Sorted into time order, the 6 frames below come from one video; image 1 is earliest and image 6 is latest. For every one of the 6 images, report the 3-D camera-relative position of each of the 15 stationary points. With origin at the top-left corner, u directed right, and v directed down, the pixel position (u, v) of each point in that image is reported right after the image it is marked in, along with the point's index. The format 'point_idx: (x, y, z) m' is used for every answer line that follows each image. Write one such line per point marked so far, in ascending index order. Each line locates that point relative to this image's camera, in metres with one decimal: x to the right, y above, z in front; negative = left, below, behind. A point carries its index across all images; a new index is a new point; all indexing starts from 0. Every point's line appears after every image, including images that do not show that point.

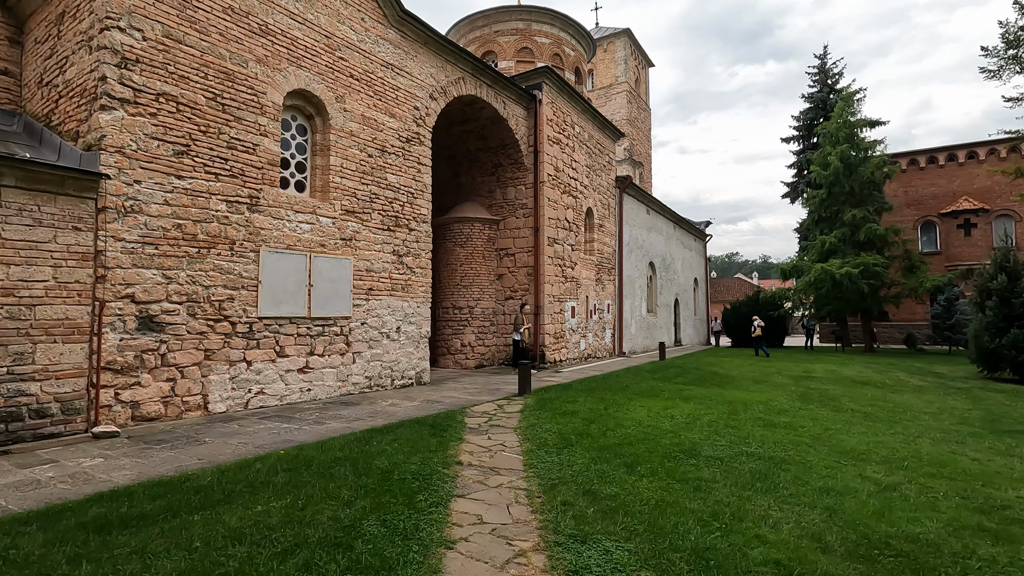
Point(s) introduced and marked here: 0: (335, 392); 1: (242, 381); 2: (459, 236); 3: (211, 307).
0: (-2.6, -1.5, +7.8) m
1: (-3.3, -1.2, +6.6) m
2: (-1.2, +1.2, +12.6) m
3: (-3.6, -0.2, +6.4) m
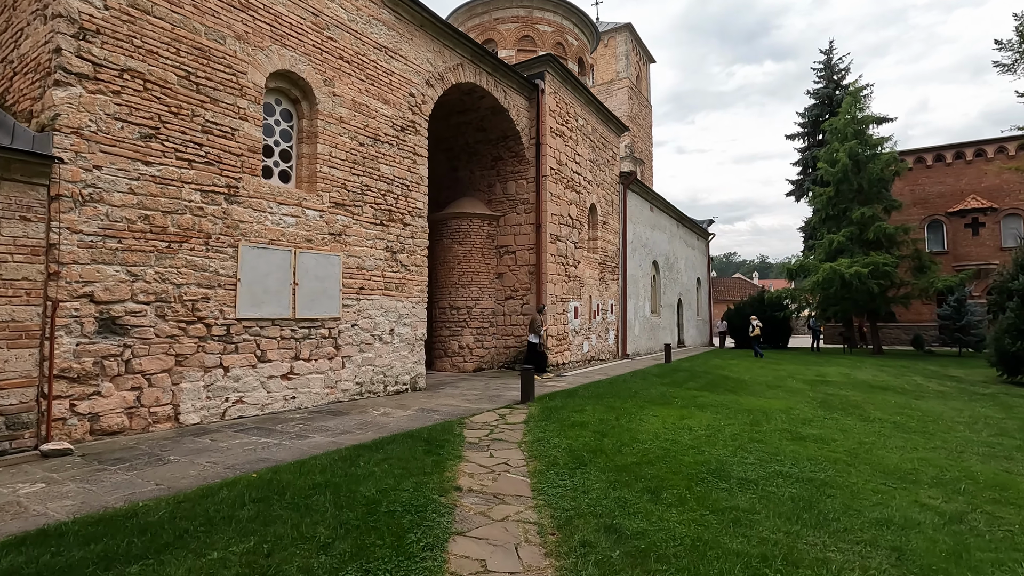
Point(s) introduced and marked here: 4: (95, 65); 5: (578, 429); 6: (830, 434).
0: (-2.5, -1.5, +7.1) m
1: (-3.3, -1.1, +6.0) m
2: (-1.2, +1.2, +12.0) m
3: (-3.5, -0.2, +5.7) m
4: (-4.0, +2.1, +5.2) m
5: (+0.7, -1.5, +5.9) m
6: (+3.7, -1.7, +6.2) m
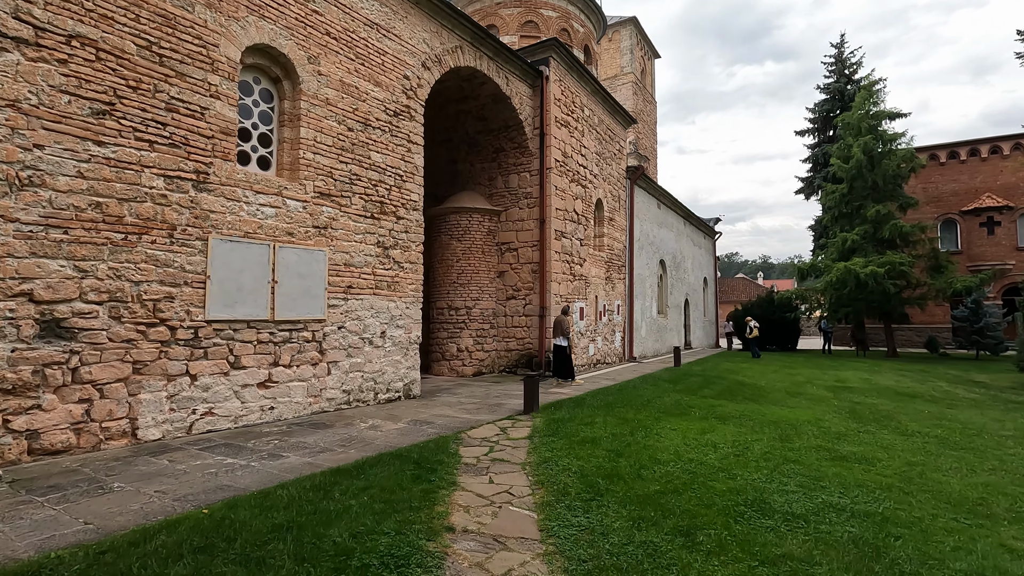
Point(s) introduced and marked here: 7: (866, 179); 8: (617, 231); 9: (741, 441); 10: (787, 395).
0: (-2.5, -1.5, +6.5) m
1: (-3.3, -1.1, +5.4) m
2: (-1.2, +1.3, +11.3) m
3: (-3.5, -0.2, +5.1) m
4: (-4.0, +2.2, +4.5) m
5: (+0.8, -1.5, +5.2) m
6: (+3.7, -1.7, +5.5) m
7: (+13.1, +4.0, +19.7) m
8: (+2.8, +1.5, +14.2) m
9: (+2.5, -1.6, +5.8) m
10: (+4.8, -1.9, +9.4) m
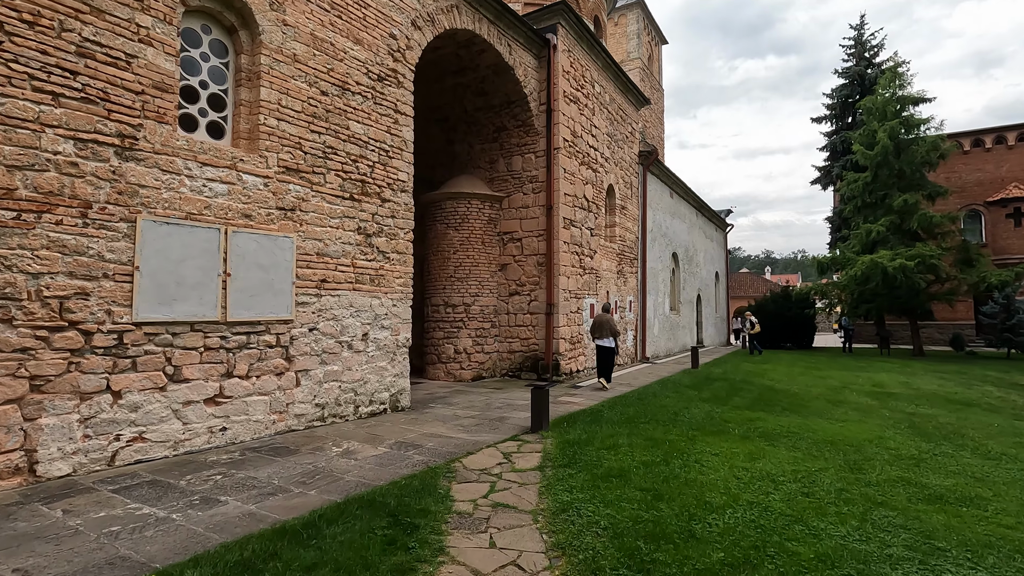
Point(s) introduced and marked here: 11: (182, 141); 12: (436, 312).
0: (-2.5, -1.4, +5.3) m
1: (-3.2, -1.1, +4.2) m
2: (-1.1, +1.4, +10.1) m
3: (-3.4, -0.1, +3.9) m
4: (-3.9, +2.2, +3.3) m
5: (+0.8, -1.5, +4.1) m
6: (+3.8, -1.6, +4.4) m
7: (+13.1, +4.2, +18.5) m
8: (+2.8, +1.6, +13.0) m
9: (+2.5, -1.6, +4.6) m
10: (+4.8, -1.8, +8.2) m
11: (-2.9, +1.3, +4.8) m
12: (-1.4, -0.4, +10.1) m
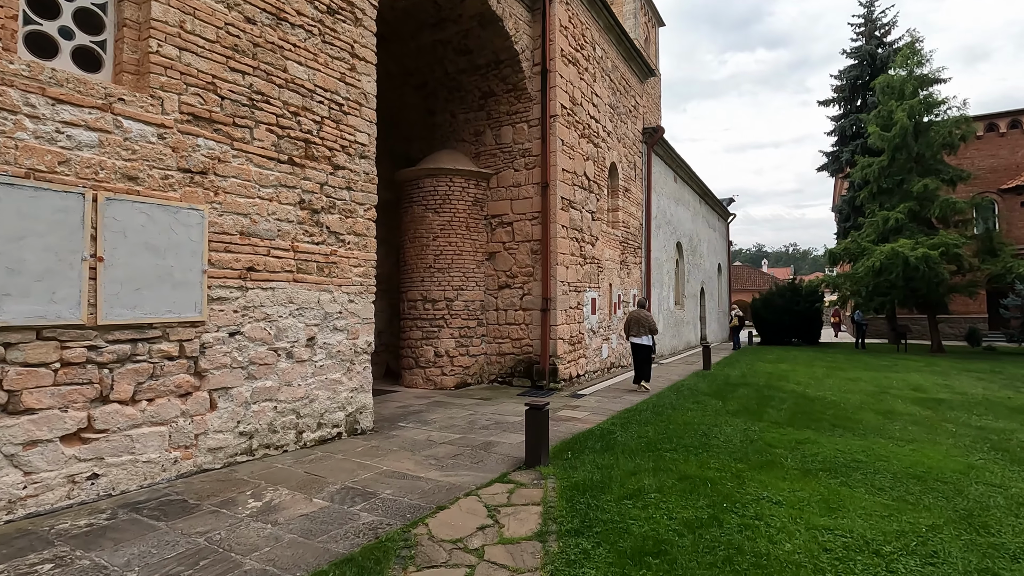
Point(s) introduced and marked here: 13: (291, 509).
0: (-2.5, -1.3, +3.9) m
1: (-3.3, -1.0, +2.8) m
2: (-1.3, +1.5, +8.7) m
3: (-3.5, -0.1, +2.5) m
4: (-4.0, +2.2, +1.8) m
5: (+0.7, -1.4, +2.7) m
6: (+3.7, -1.6, +3.1) m
7: (+12.8, +4.4, +17.3) m
8: (+2.6, +1.8, +11.7) m
9: (+2.4, -1.5, +3.3) m
10: (+4.7, -1.6, +6.9) m
11: (-3.0, +1.4, +3.3) m
12: (-1.6, -0.3, +8.7) m
13: (-1.4, -1.4, +3.5) m
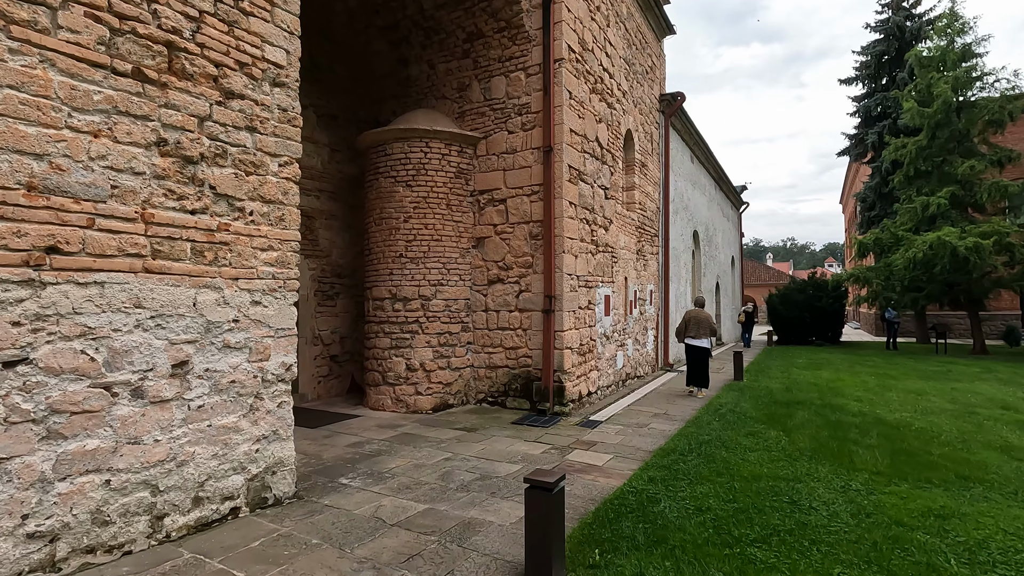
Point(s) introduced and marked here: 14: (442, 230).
0: (-2.6, -1.3, +2.0) m
1: (-3.3, -1.0, +0.9) m
2: (-1.4, +1.5, +6.8) m
3: (-3.5, -0.1, +0.6) m
4: (-4.0, +2.2, -0.1) m
5: (+0.7, -1.4, +0.8) m
6: (+3.7, -1.5, +1.2) m
7: (+12.7, +4.6, +15.4) m
8: (+2.5, +1.9, +9.8) m
9: (+2.4, -1.5, +1.4) m
10: (+4.7, -1.6, +5.1) m
11: (-3.1, +1.4, +1.4) m
12: (-1.7, -0.3, +6.8) m
13: (-1.5, -1.4, +1.6) m
14: (-0.9, +0.8, +6.9) m
